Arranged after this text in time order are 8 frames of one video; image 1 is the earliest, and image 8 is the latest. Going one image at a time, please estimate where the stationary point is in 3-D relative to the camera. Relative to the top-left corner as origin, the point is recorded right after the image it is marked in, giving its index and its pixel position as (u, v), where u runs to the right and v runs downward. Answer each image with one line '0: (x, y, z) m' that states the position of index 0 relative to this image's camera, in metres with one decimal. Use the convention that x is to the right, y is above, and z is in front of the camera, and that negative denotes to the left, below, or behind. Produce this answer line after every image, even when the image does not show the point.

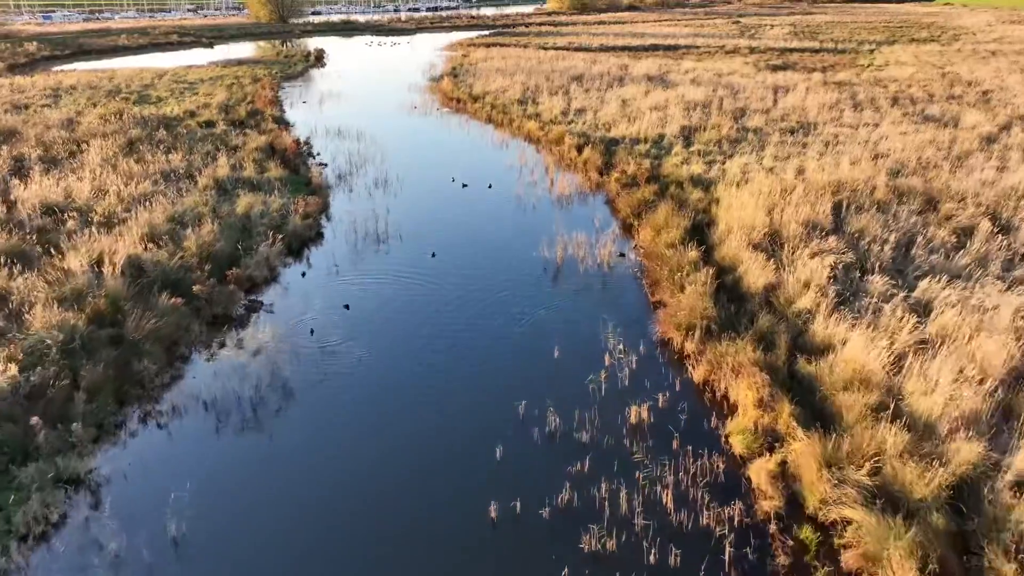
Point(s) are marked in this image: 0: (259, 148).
0: (-5.5, +3.0, +15.5) m
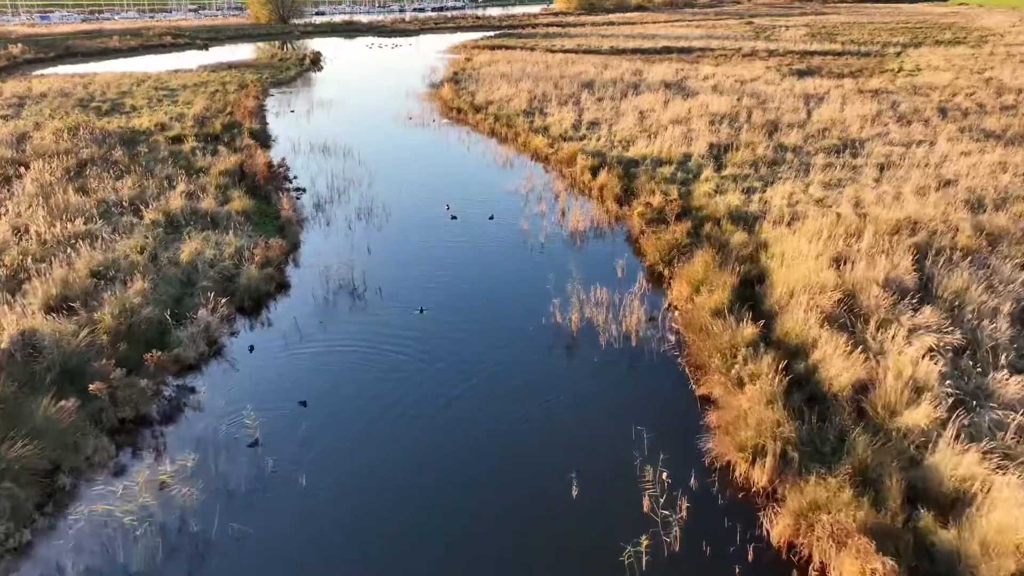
0: (-5.4, +2.1, +13.5) m
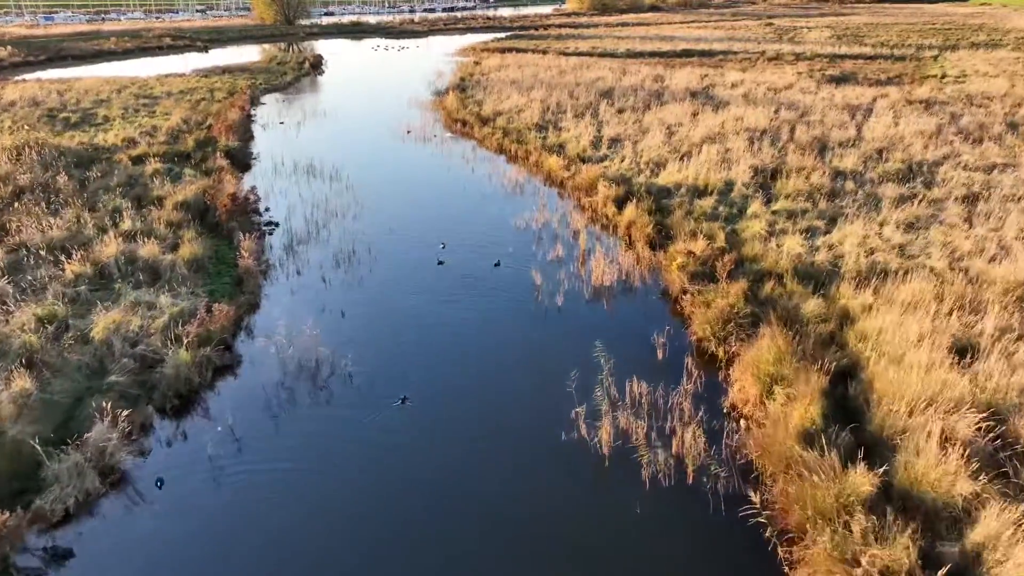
0: (-5.2, +1.3, +11.5) m
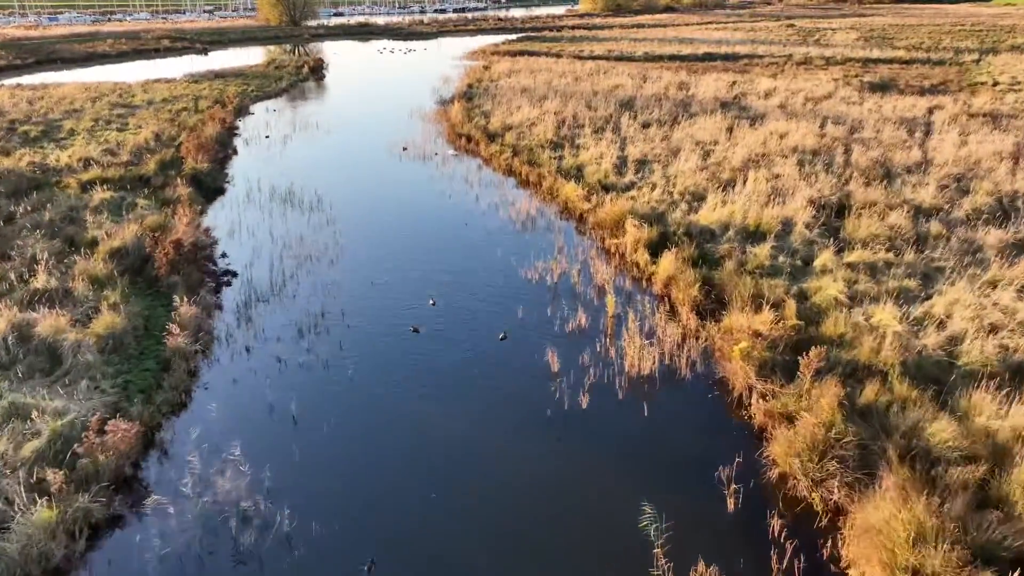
0: (-5.1, +0.4, +9.3) m
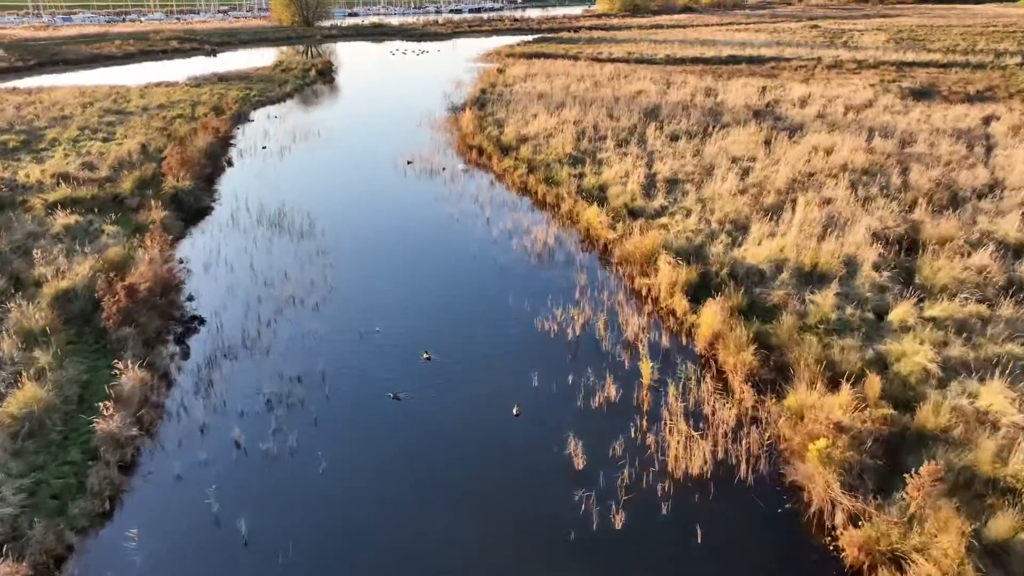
0: (-4.9, -0.1, +7.9) m
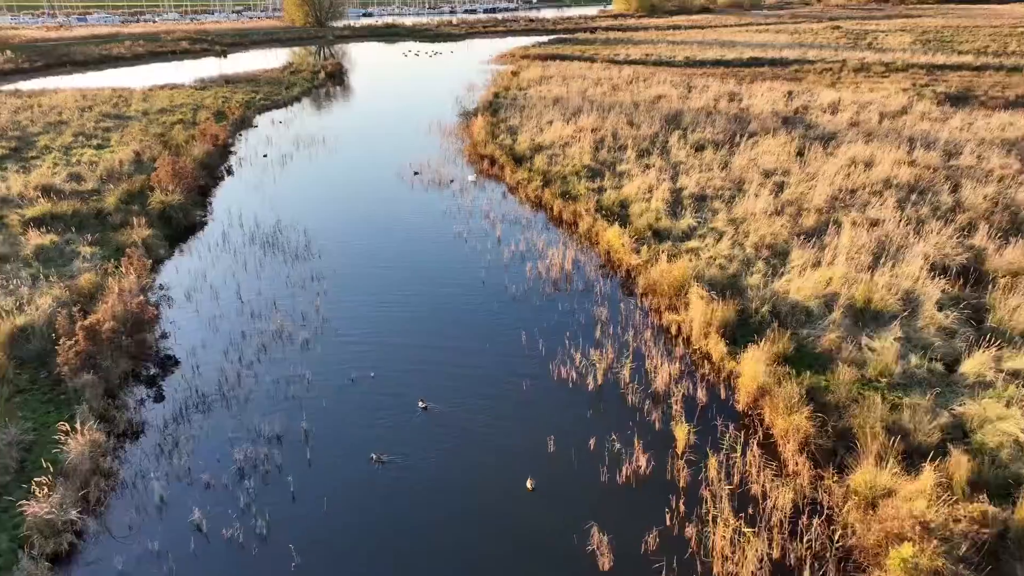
0: (-4.8, -0.5, +7.0) m
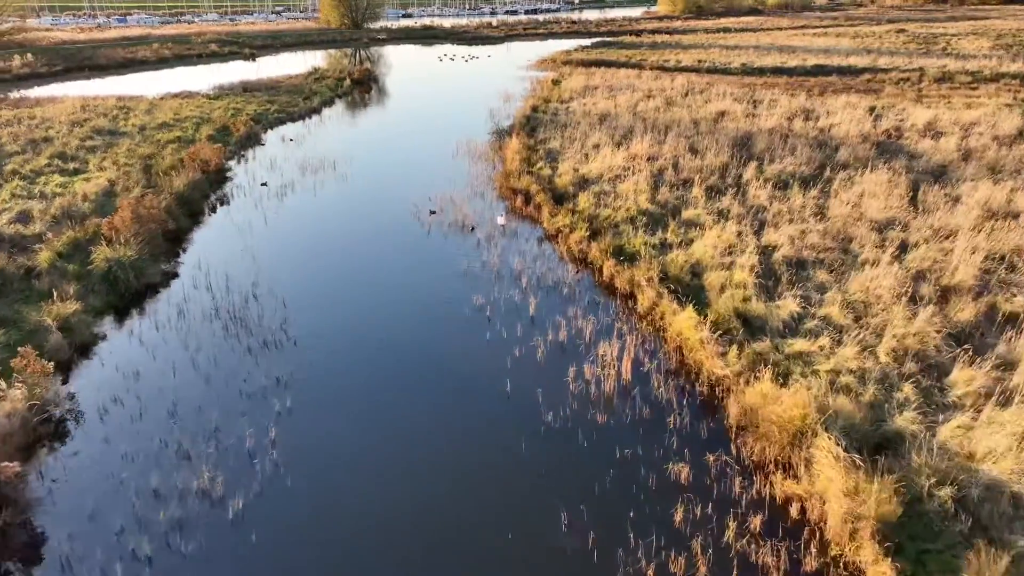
0: (-4.6, -1.5, +4.5) m
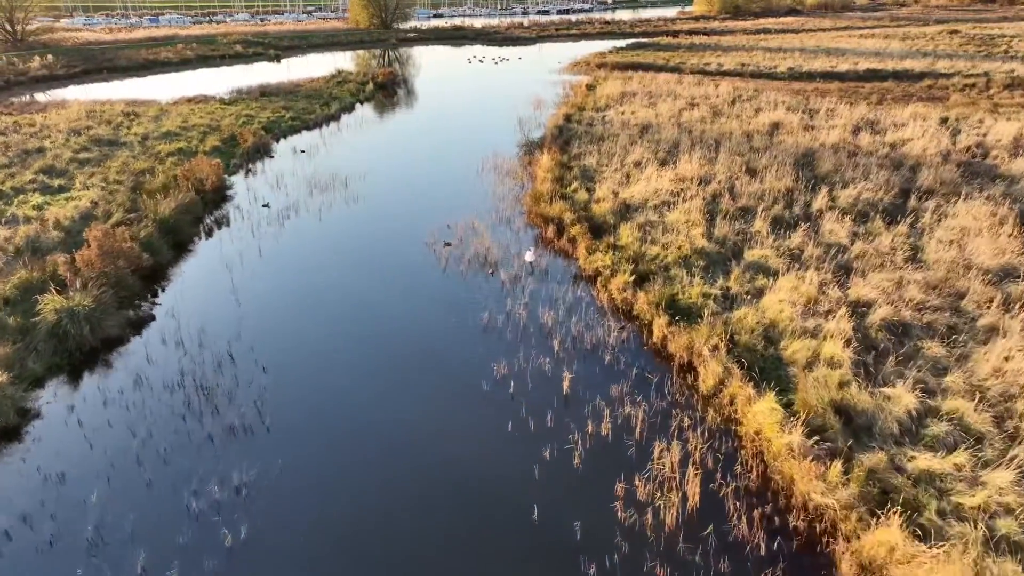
0: (-4.5, -2.2, +3.0) m
